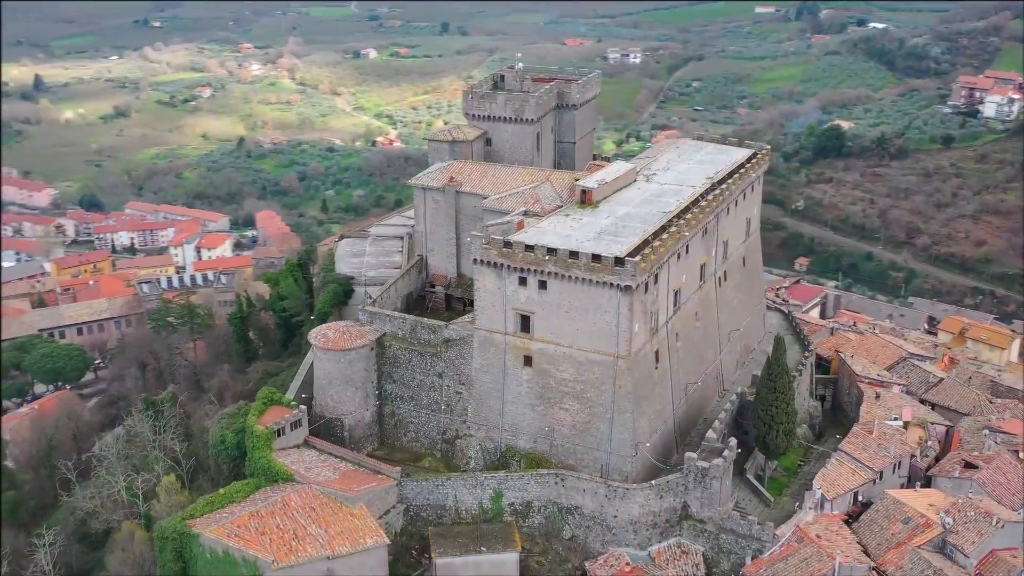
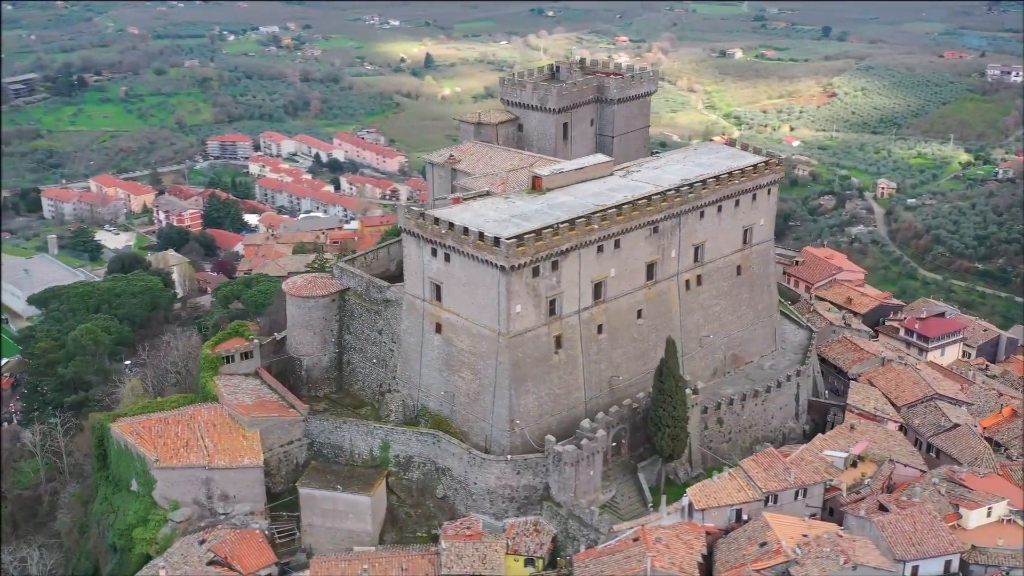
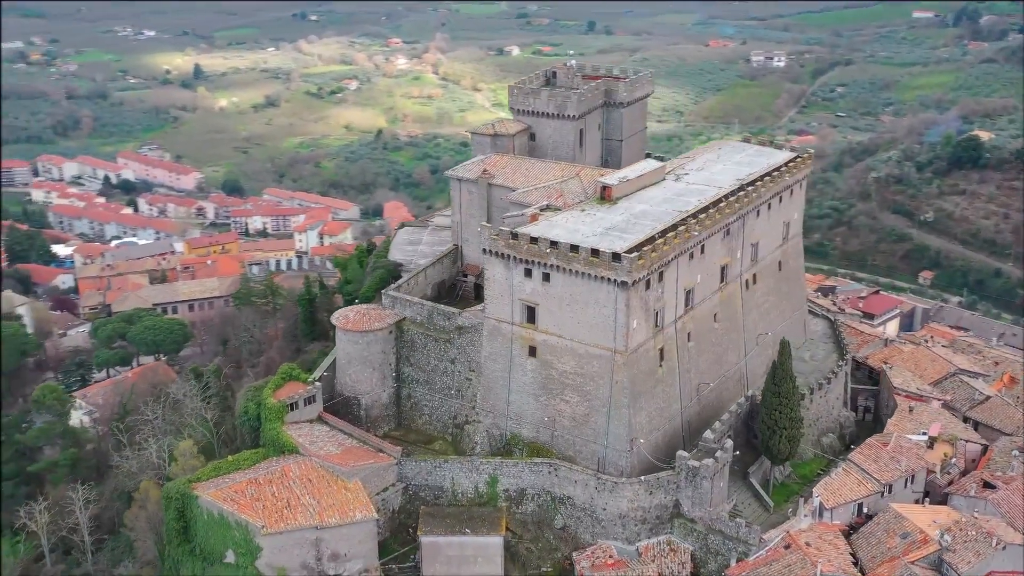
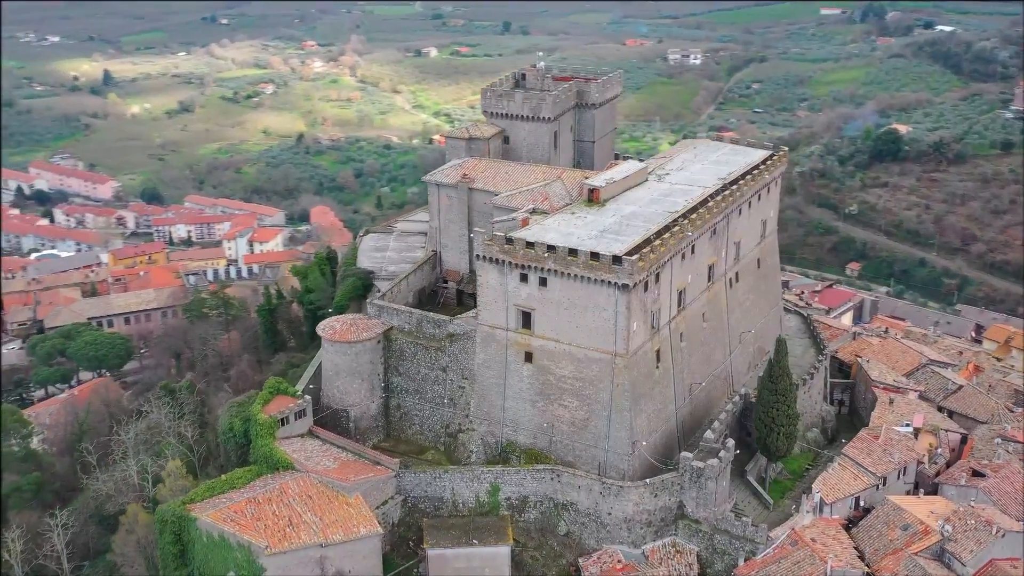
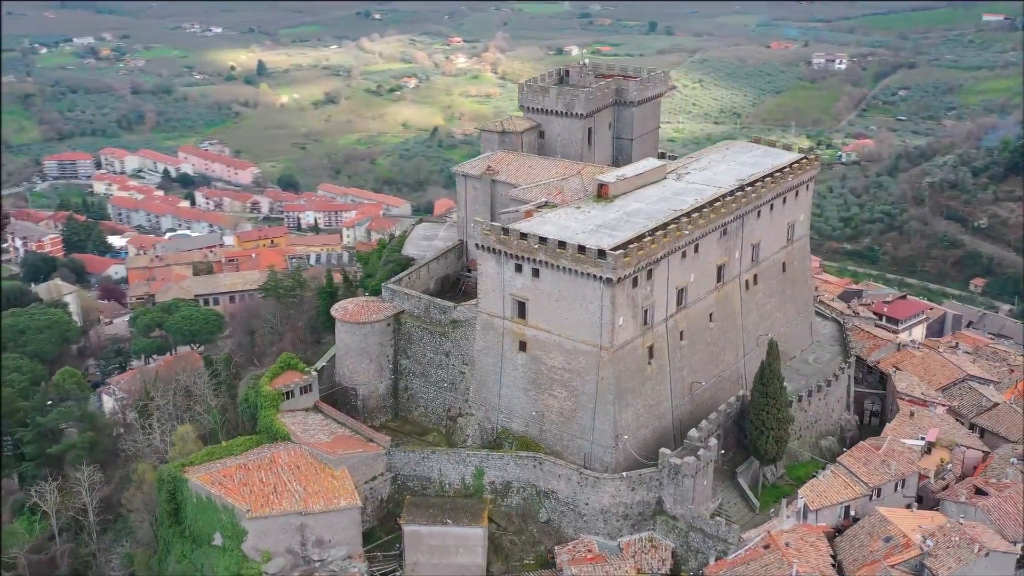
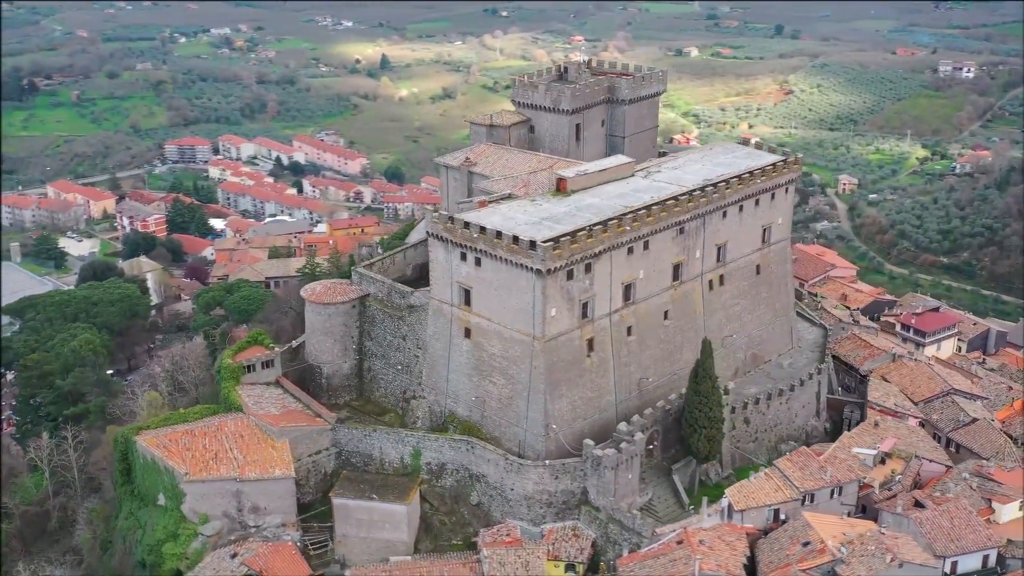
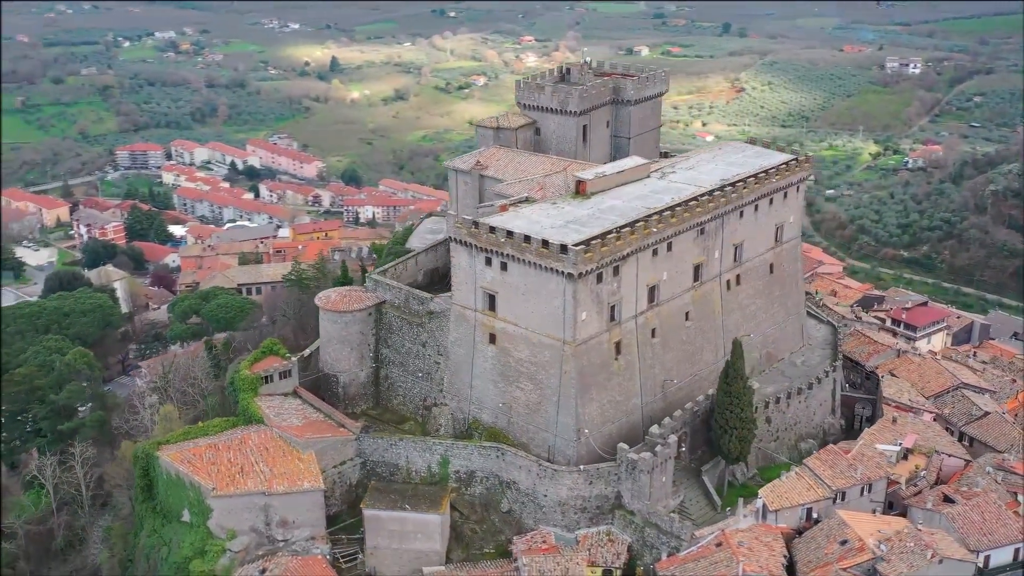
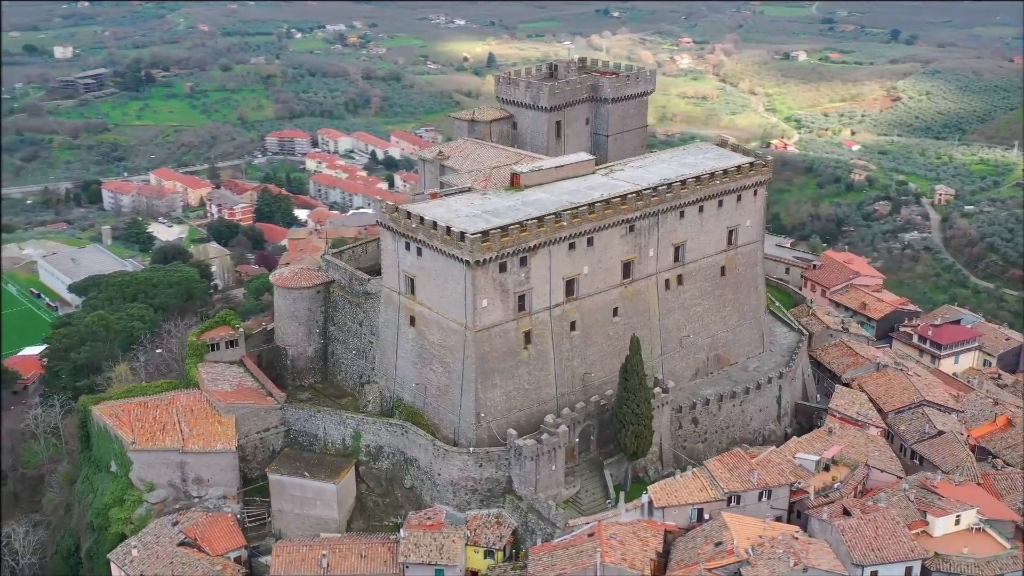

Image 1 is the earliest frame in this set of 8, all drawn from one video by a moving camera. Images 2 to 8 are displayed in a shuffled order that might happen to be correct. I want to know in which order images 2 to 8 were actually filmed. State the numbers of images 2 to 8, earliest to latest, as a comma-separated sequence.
4, 3, 5, 7, 6, 2, 8
